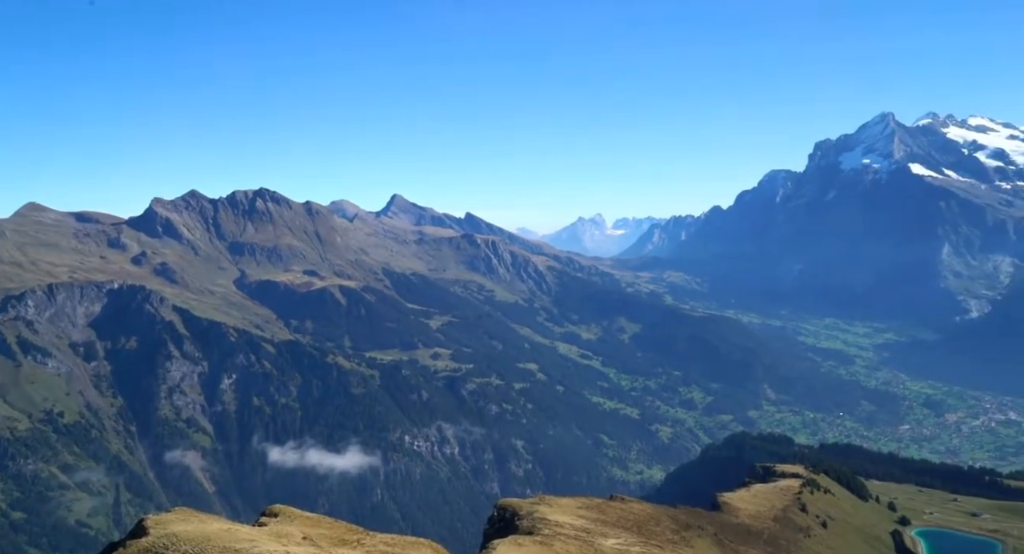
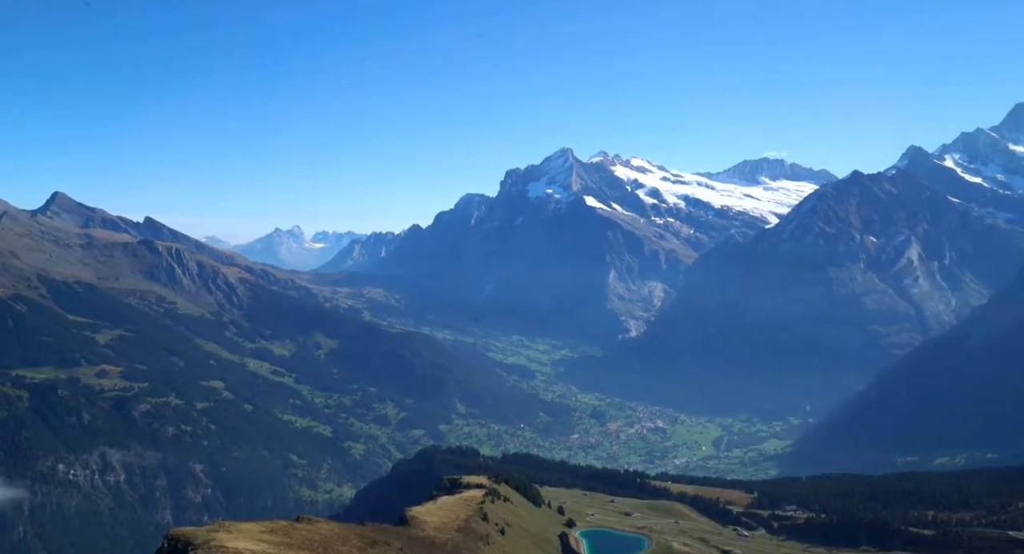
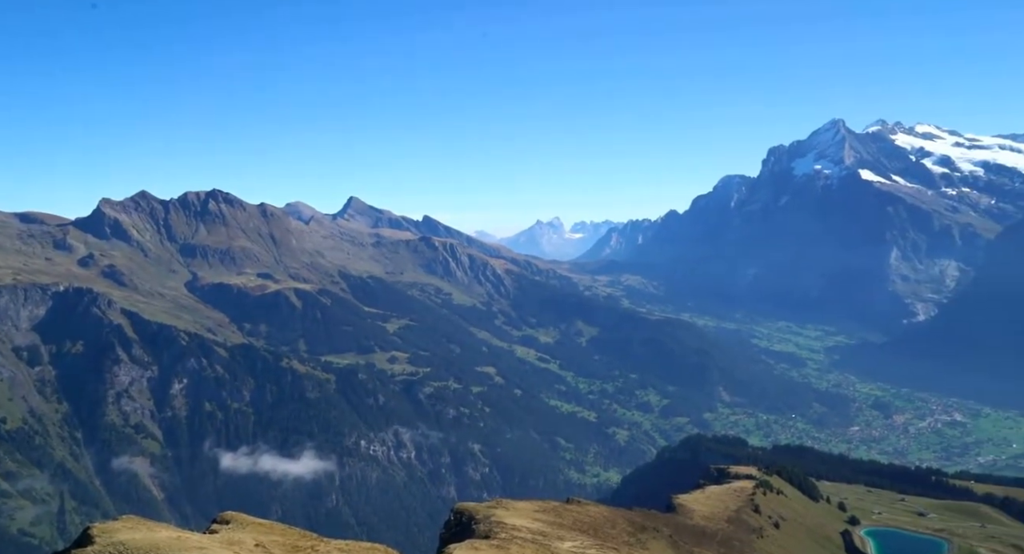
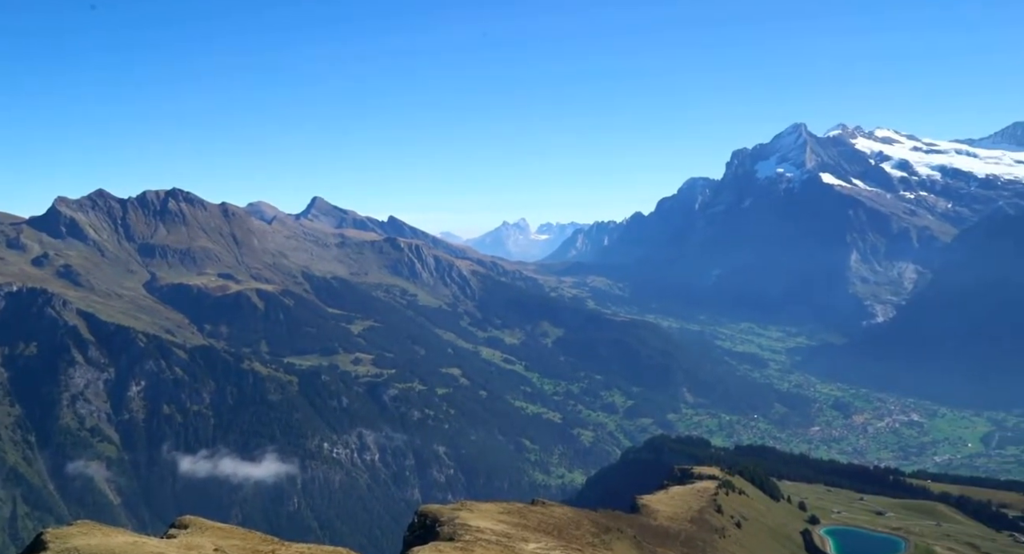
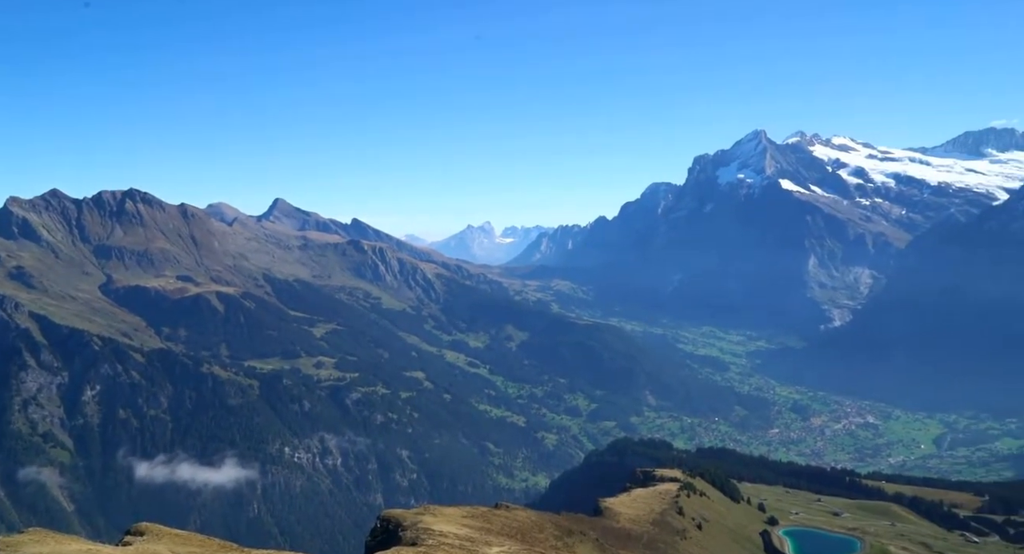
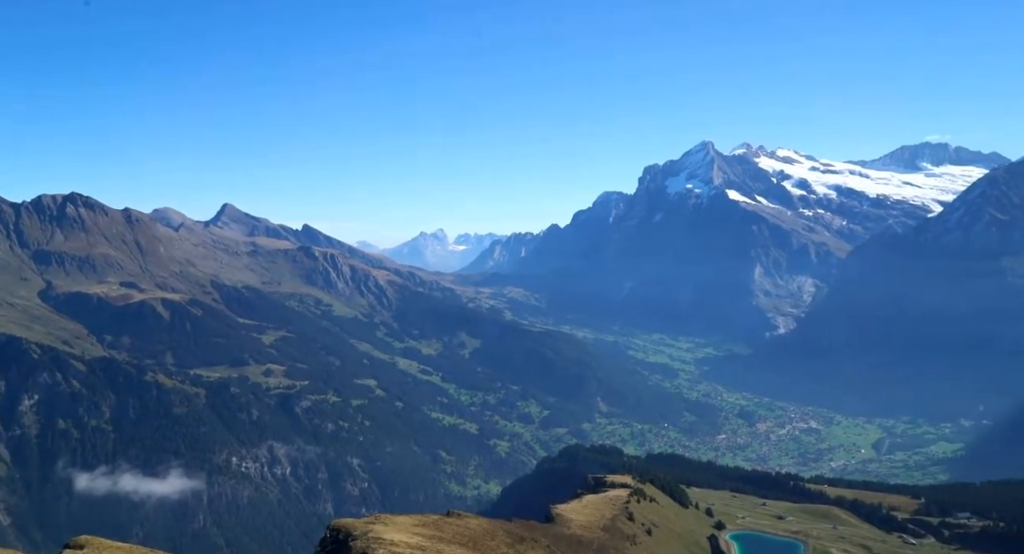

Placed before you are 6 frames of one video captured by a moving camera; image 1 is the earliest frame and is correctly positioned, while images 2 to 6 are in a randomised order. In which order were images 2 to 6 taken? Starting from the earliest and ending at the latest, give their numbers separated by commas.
3, 4, 5, 6, 2
